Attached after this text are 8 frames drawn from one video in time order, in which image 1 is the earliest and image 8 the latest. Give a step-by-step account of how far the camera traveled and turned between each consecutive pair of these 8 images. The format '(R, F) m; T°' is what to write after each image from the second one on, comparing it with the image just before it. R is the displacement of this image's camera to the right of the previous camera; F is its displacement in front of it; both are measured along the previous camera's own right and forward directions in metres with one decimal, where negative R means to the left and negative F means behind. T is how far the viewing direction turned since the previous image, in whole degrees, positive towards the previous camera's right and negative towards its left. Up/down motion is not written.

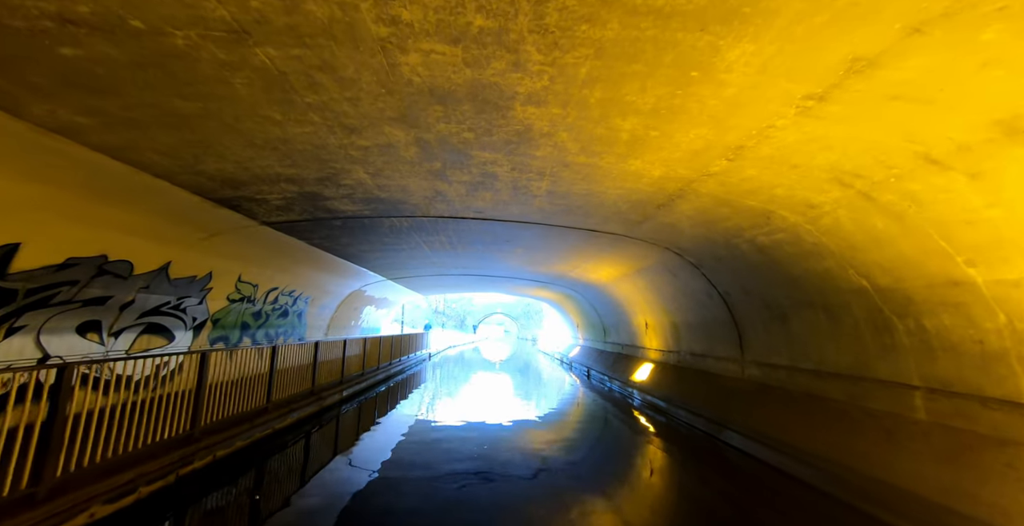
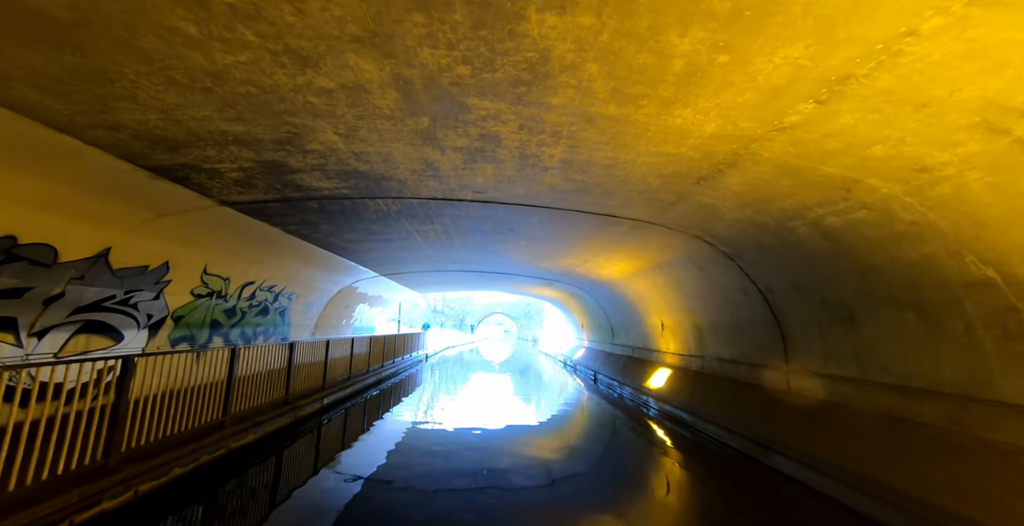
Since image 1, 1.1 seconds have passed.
(-0.1, +1.0) m; 0°
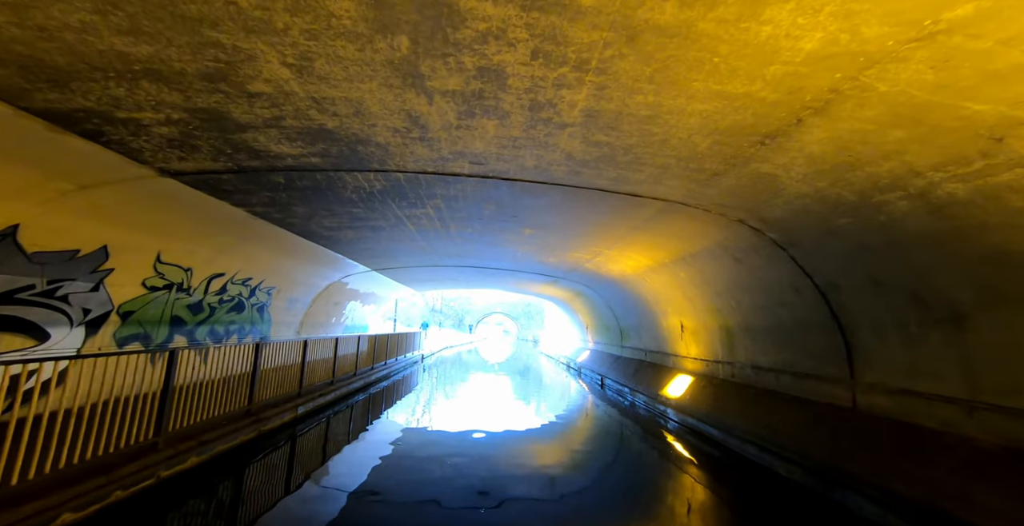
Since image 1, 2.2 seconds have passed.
(-0.1, +1.1) m; 0°
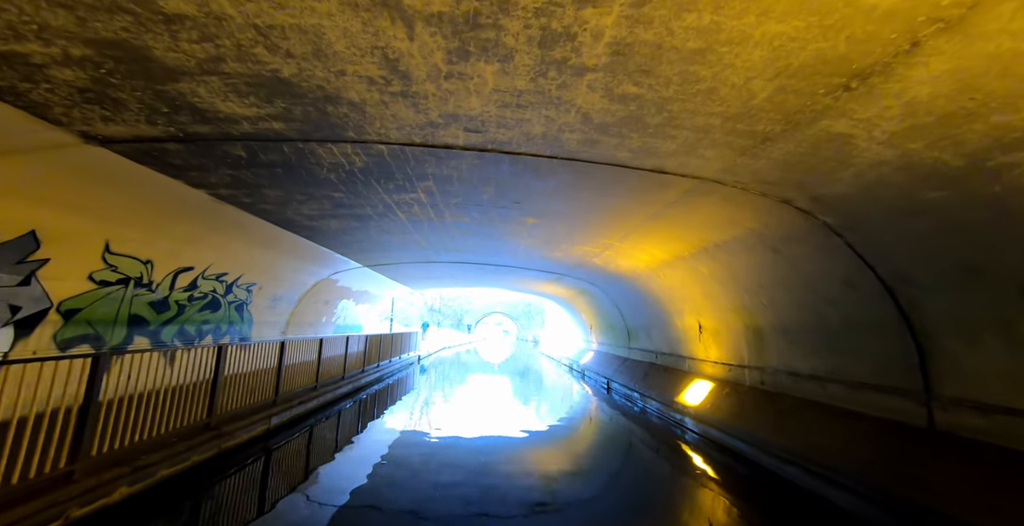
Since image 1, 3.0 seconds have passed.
(0.0, +0.9) m; 0°
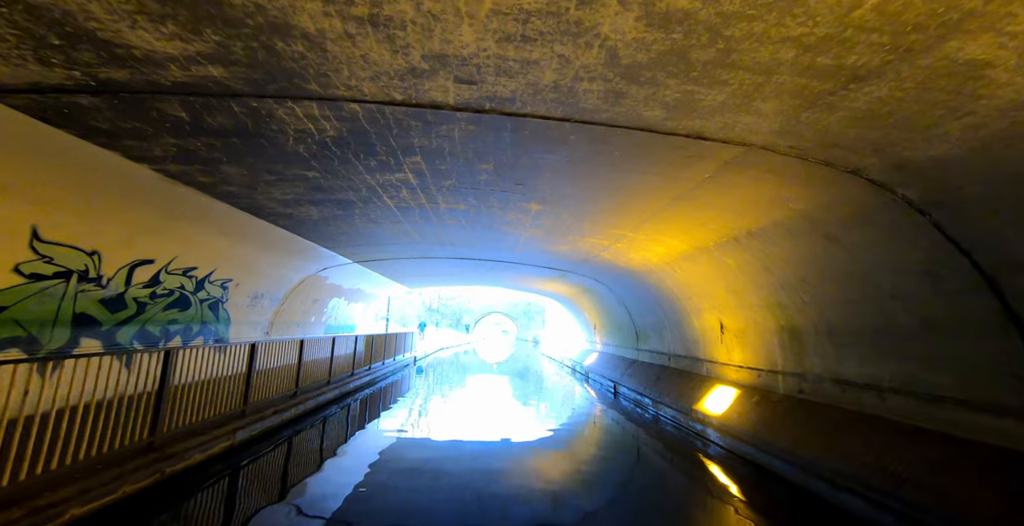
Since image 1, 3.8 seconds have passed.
(0.0, +0.9) m; 0°
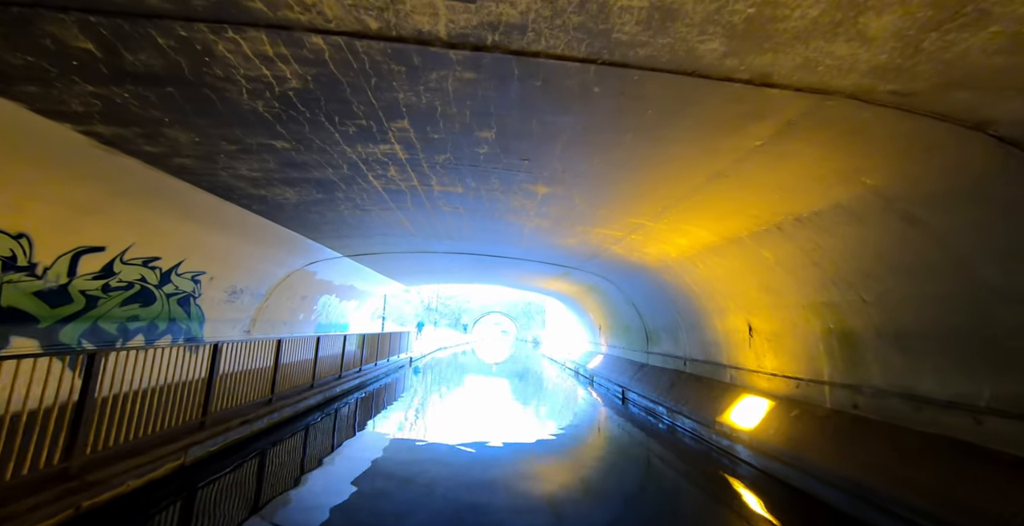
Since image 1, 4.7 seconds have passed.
(-0.1, +0.9) m; 0°
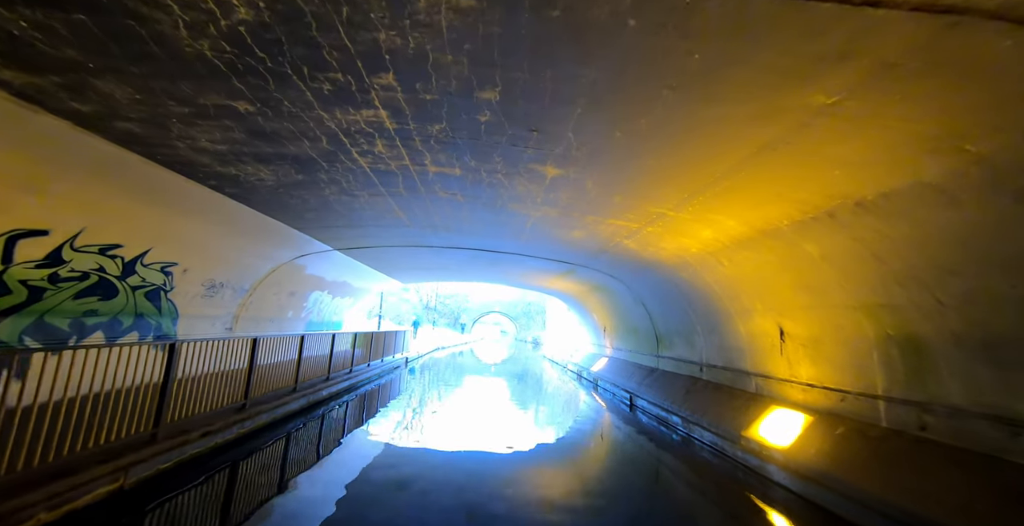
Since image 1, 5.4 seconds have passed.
(-0.1, +0.8) m; 0°
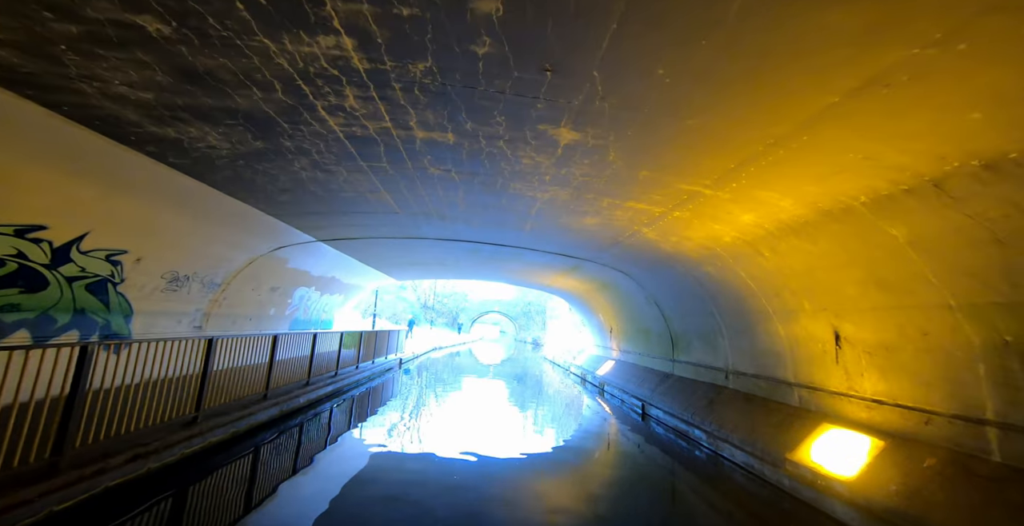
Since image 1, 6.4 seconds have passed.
(-0.1, +1.0) m; 0°
